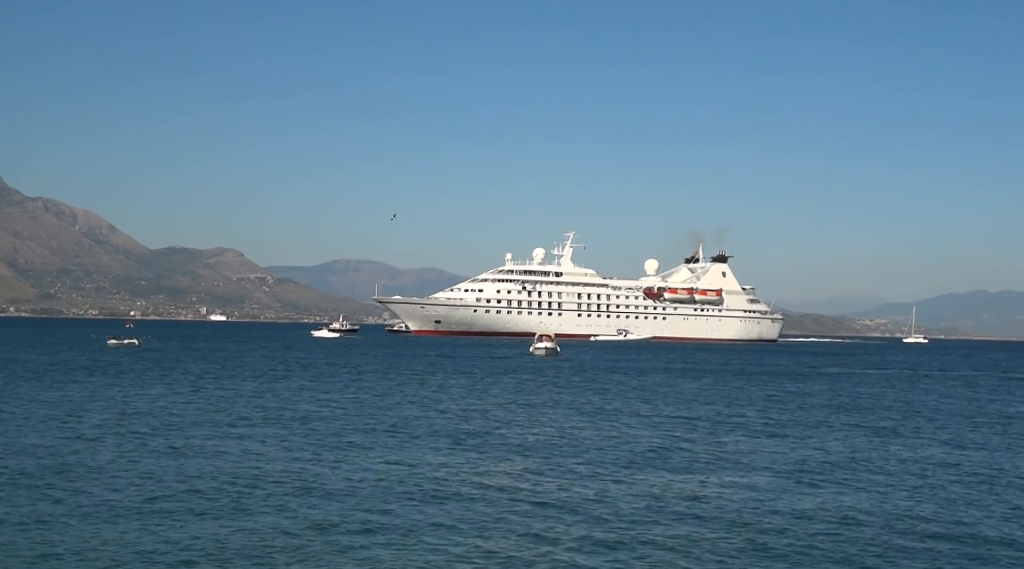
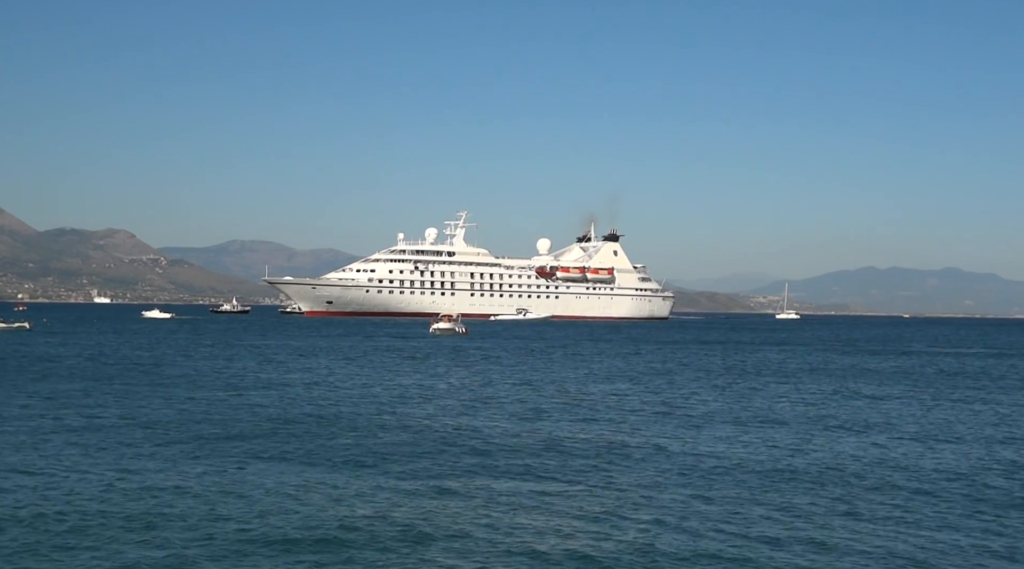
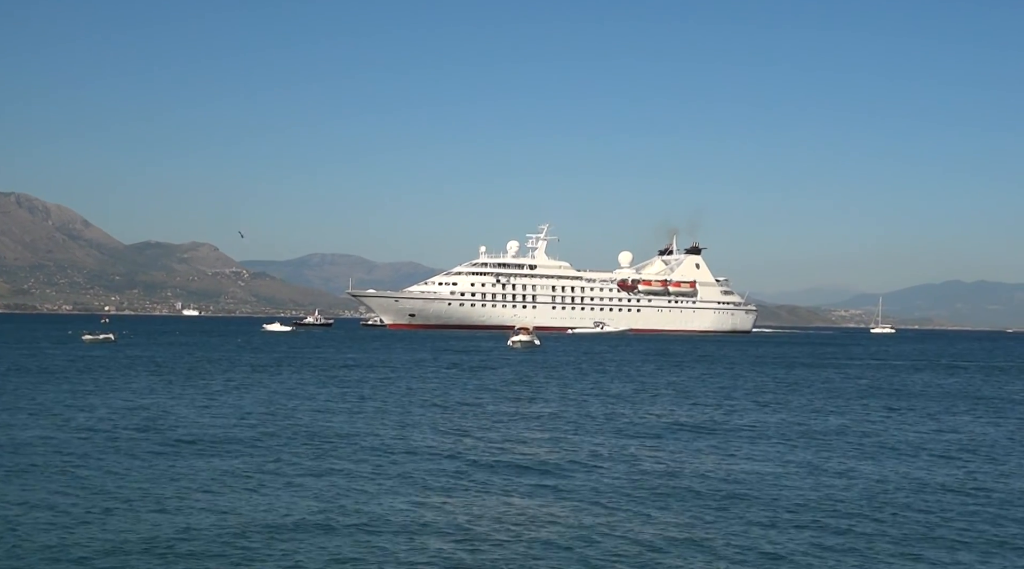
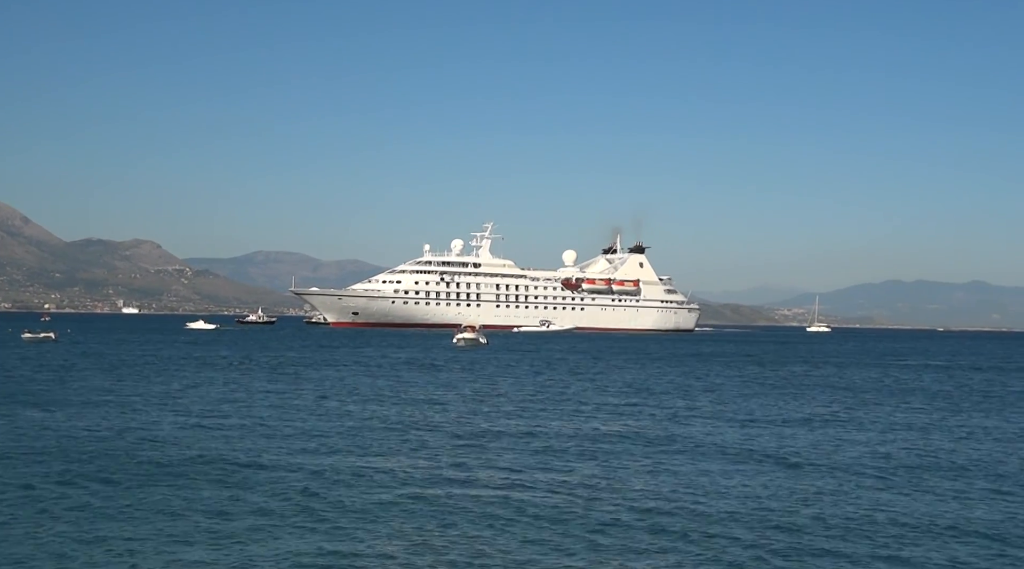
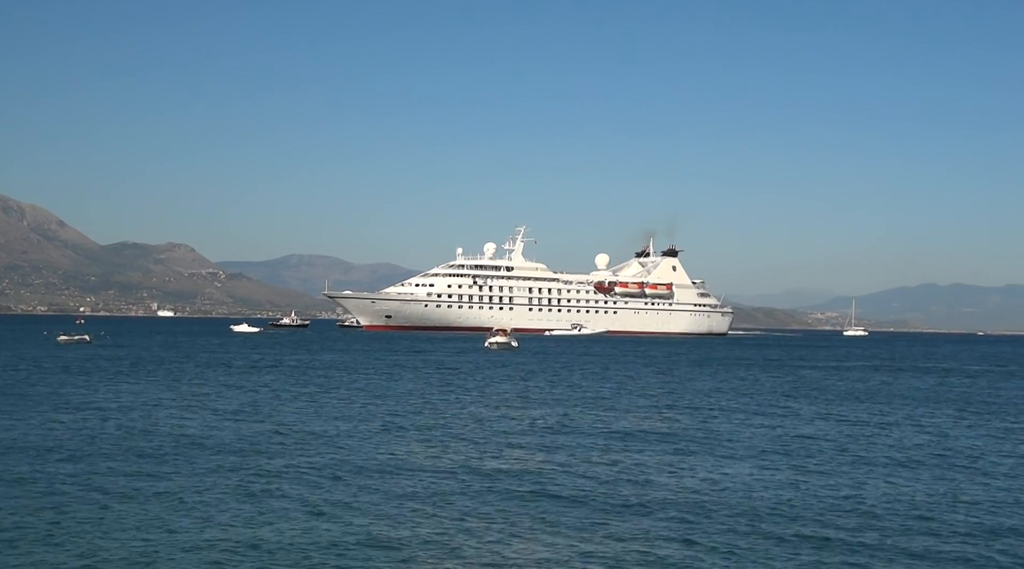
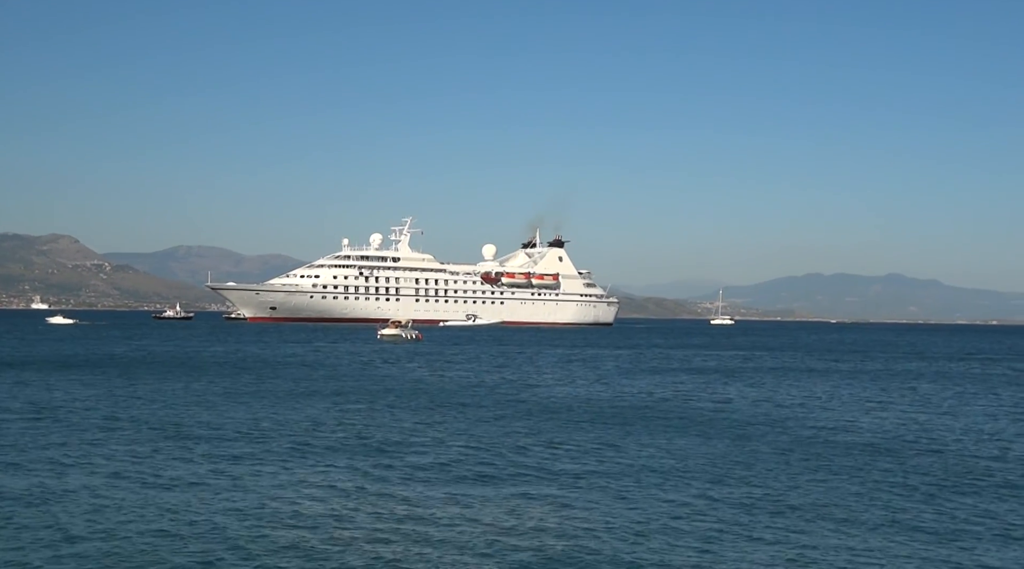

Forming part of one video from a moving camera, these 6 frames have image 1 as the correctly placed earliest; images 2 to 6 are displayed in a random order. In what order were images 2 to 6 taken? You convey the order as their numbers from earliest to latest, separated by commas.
3, 5, 4, 2, 6
